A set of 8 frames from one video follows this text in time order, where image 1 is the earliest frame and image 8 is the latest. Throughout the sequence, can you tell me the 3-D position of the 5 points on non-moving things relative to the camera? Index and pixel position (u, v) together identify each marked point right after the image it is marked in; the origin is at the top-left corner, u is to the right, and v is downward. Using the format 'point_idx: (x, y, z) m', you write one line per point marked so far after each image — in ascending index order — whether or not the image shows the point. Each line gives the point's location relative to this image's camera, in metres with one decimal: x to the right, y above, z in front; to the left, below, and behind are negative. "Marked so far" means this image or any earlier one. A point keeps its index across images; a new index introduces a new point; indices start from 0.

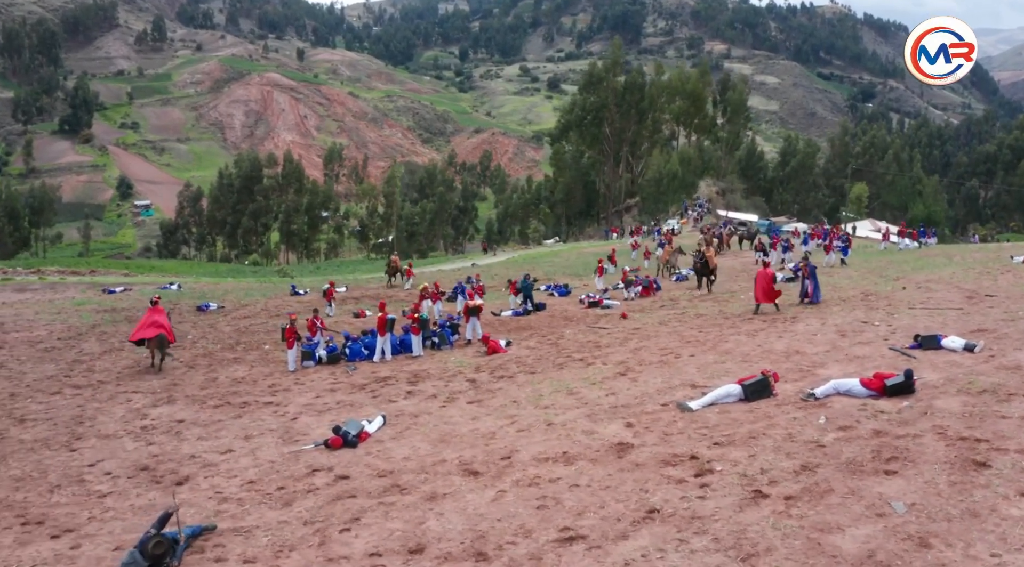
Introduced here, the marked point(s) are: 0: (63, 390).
0: (-10.0, -2.4, +19.8) m
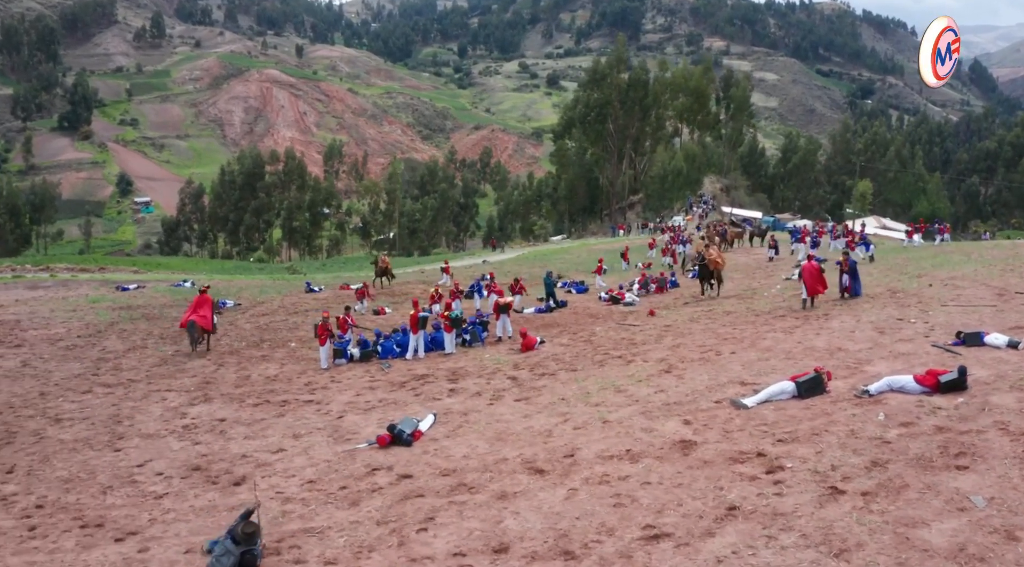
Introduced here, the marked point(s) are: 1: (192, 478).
0: (-9.3, -2.3, +19.7) m
1: (-4.5, -2.7, +12.2) m
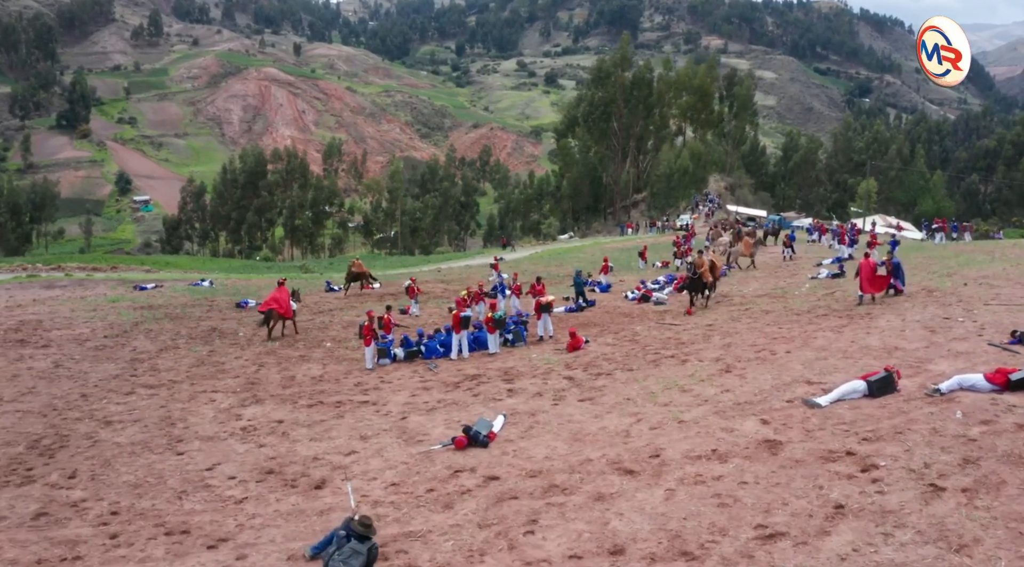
0: (-8.3, -2.4, +19.5) m
1: (-3.4, -2.7, +12.1) m
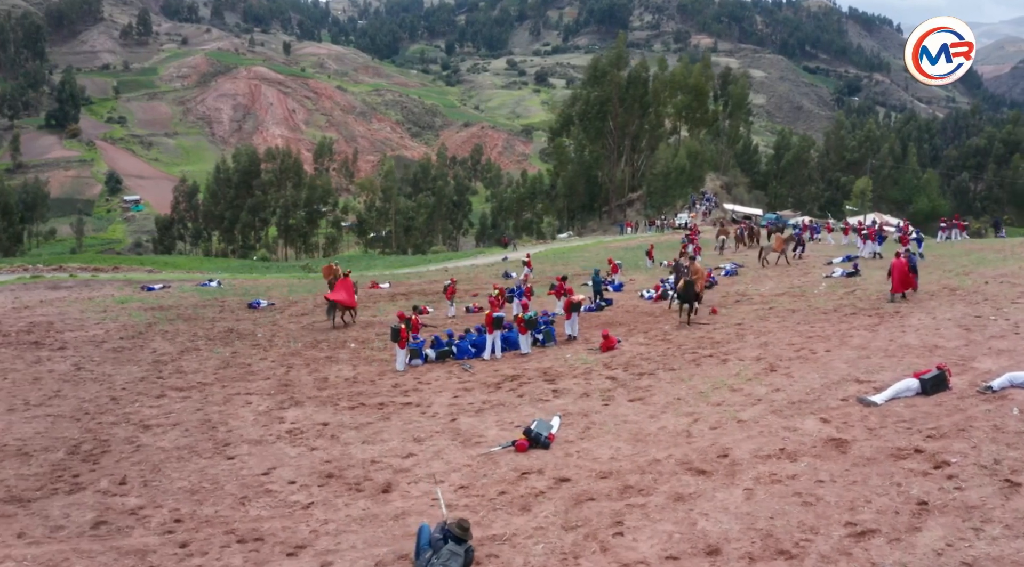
0: (-7.5, -2.4, +19.4) m
1: (-2.5, -2.8, +12.1) m
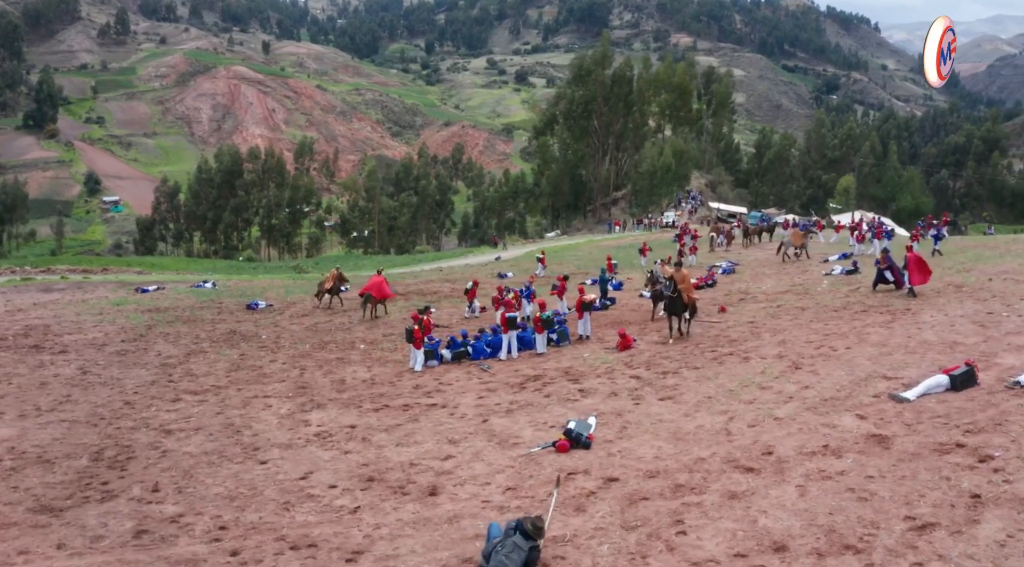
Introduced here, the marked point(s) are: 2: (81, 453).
0: (-7.1, -2.5, +19.2) m
1: (-1.9, -2.8, +12.0) m
2: (-7.5, -3.0, +15.4) m
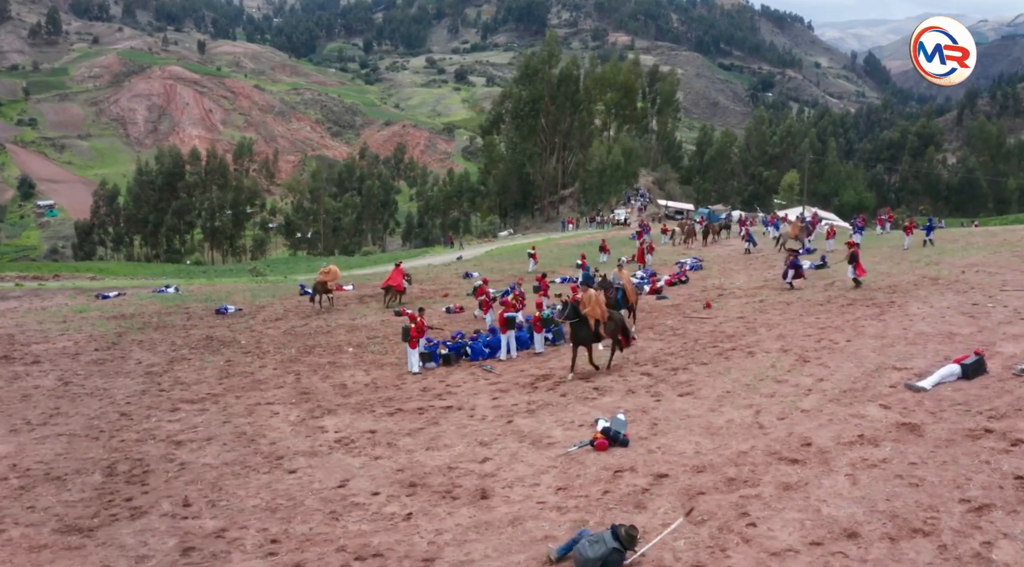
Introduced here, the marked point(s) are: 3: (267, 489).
0: (-7.1, -2.6, +18.8) m
1: (-1.3, -2.9, +12.0) m
2: (-7.1, -3.2, +15.0) m
3: (-3.6, -3.0, +13.0) m
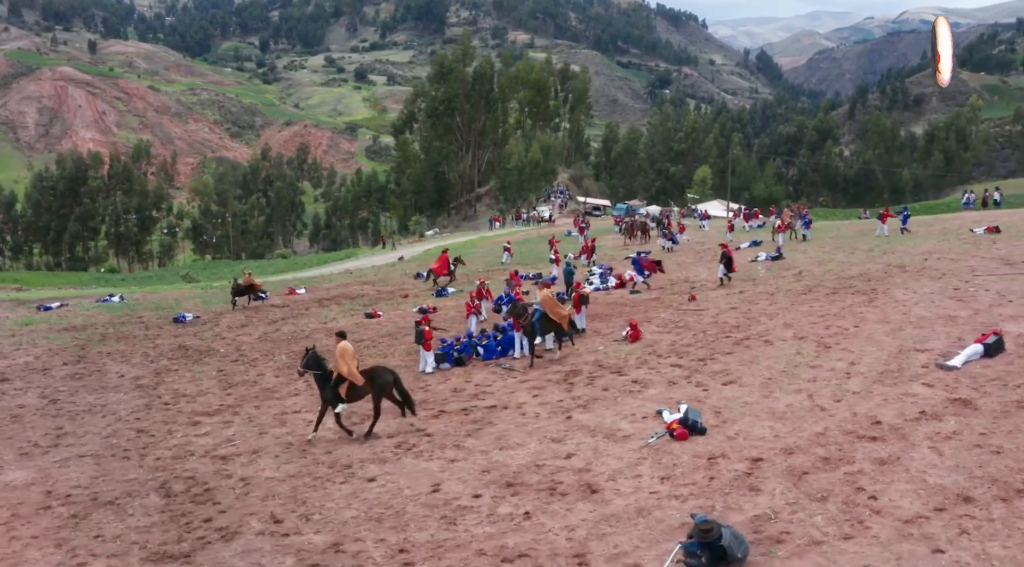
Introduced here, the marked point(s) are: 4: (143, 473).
0: (-6.5, -2.8, +18.3) m
1: (+0.1, -2.9, +12.3) m
2: (-6.1, -3.4, +14.5) m
3: (-2.3, -3.1, +13.0) m
4: (-6.4, -3.3, +15.4) m
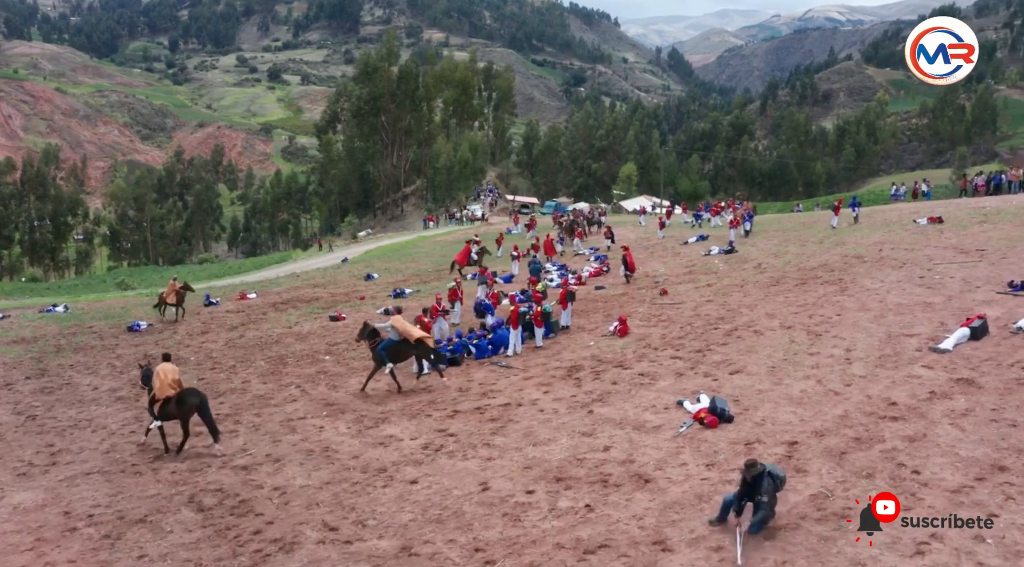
0: (-6.3, -3.0, +17.9) m
1: (+0.9, -2.9, +12.7) m
2: (-5.5, -3.6, +14.2) m
3: (-1.7, -3.2, +13.1) m
4: (-6.0, -3.5, +15.1) m
